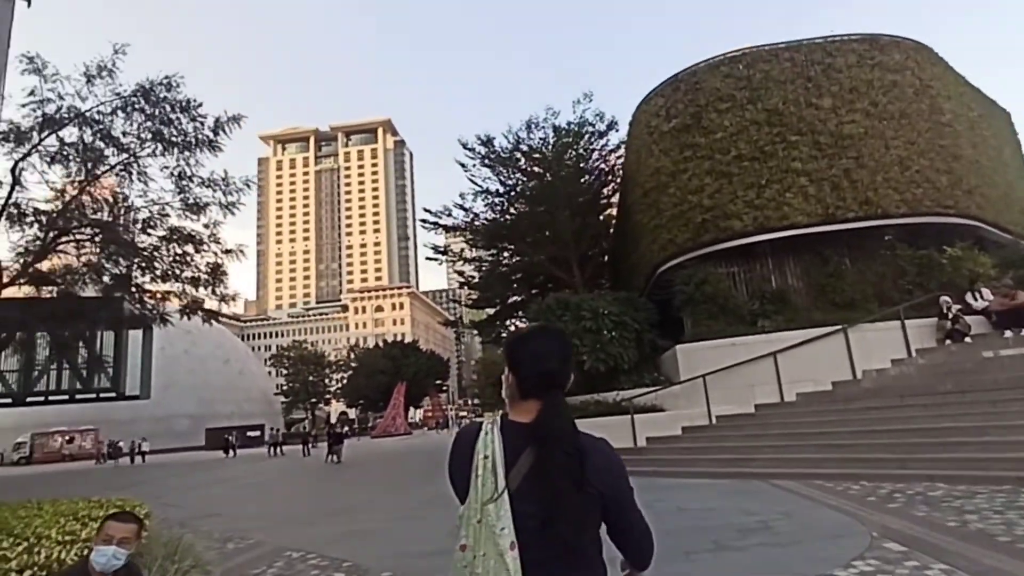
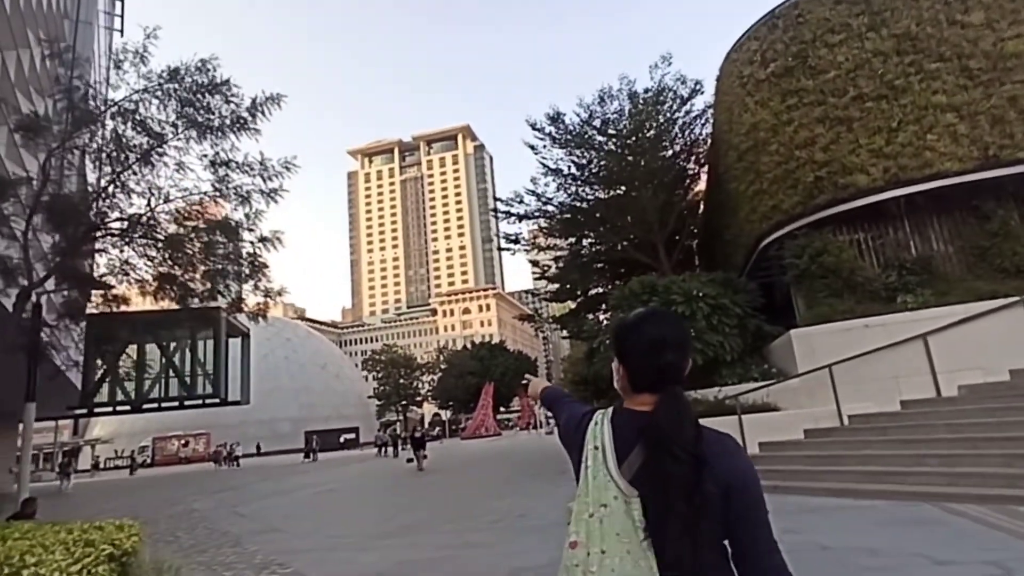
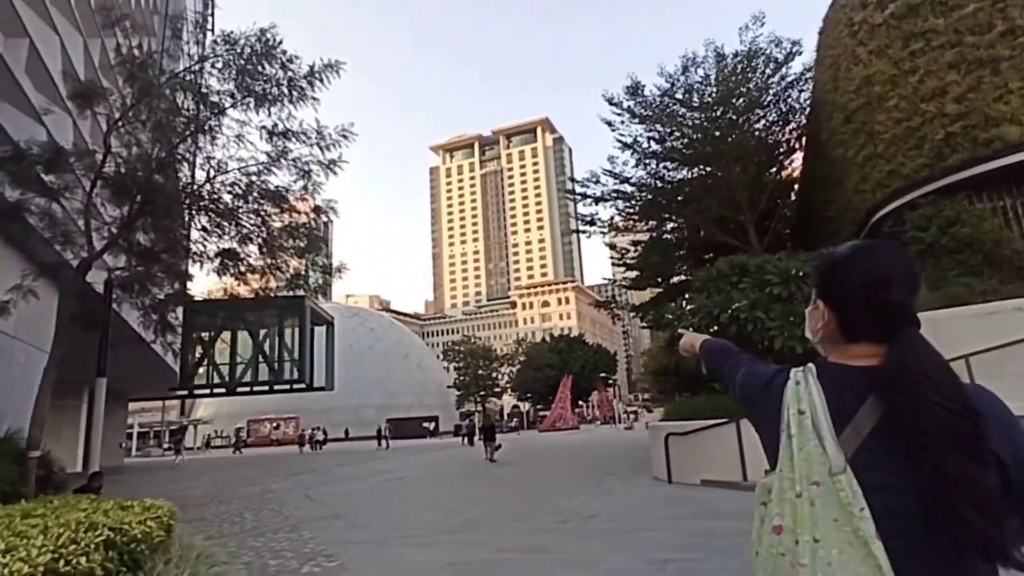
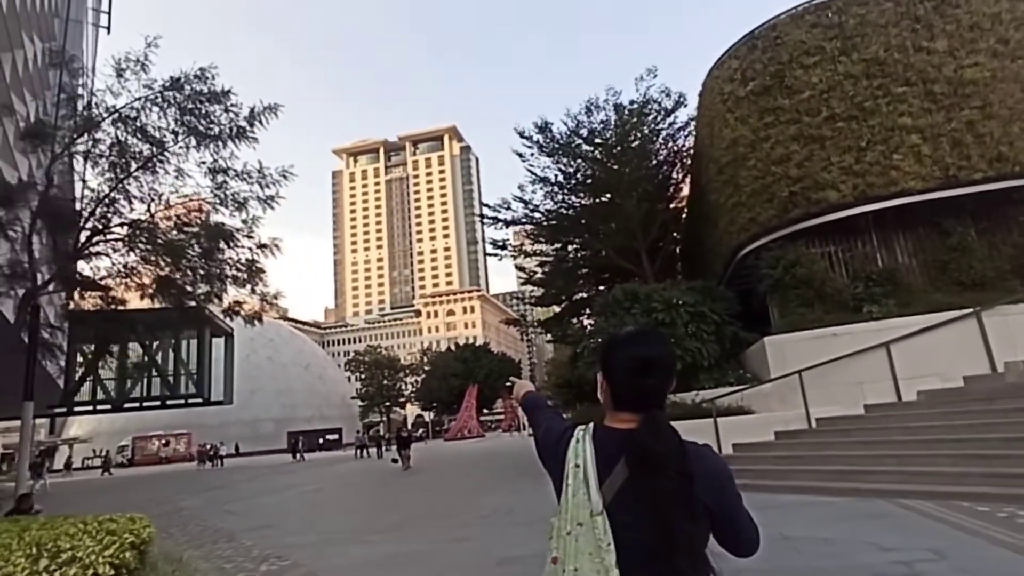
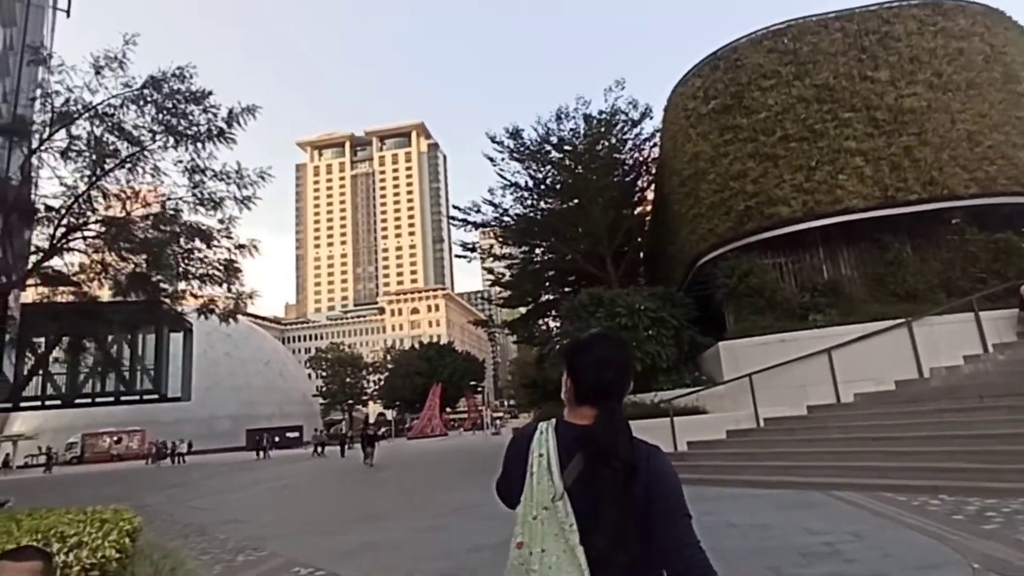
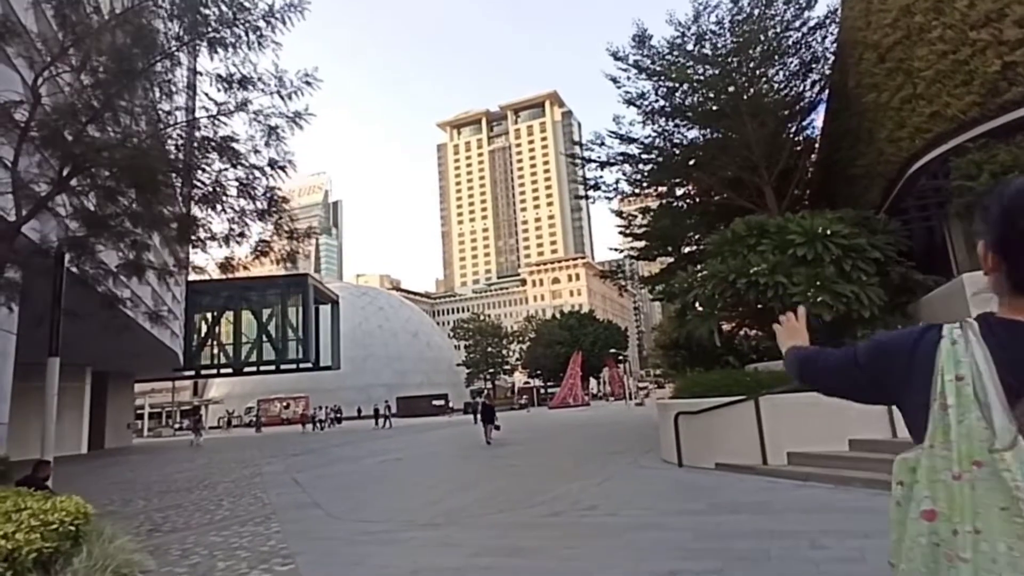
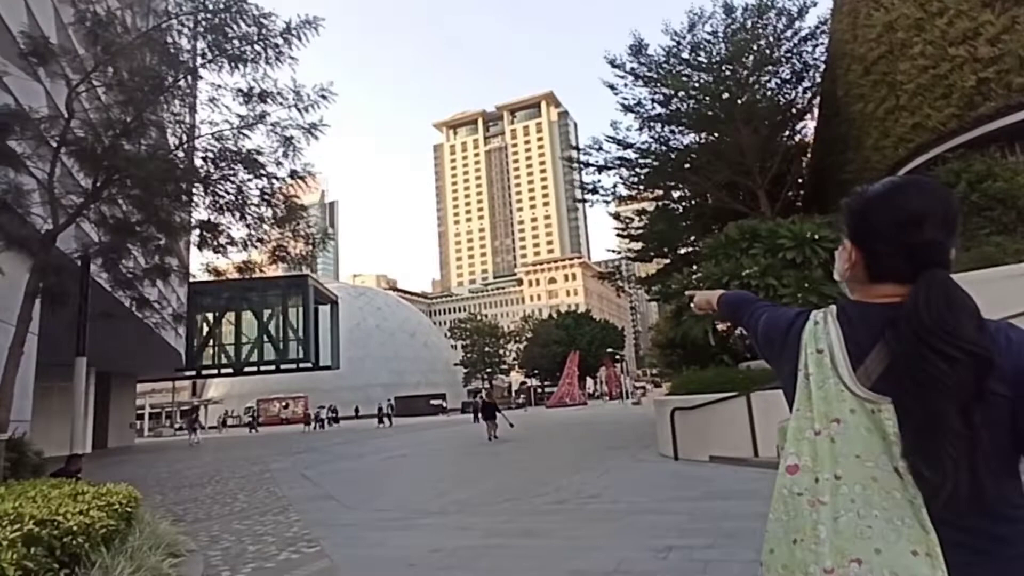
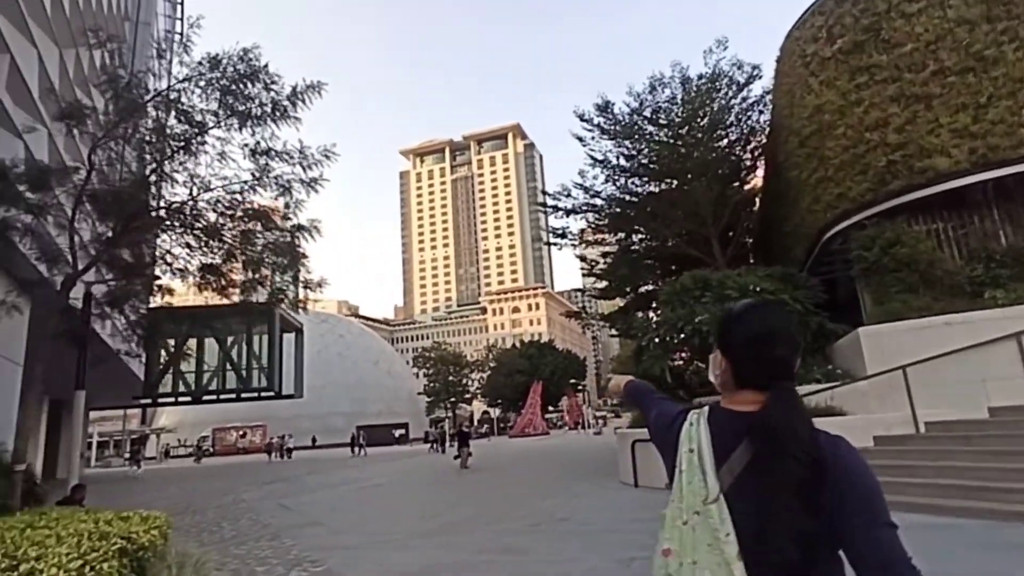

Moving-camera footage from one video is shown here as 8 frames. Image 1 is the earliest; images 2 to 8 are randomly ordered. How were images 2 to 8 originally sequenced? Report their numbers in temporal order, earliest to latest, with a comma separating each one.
5, 4, 2, 8, 3, 7, 6
